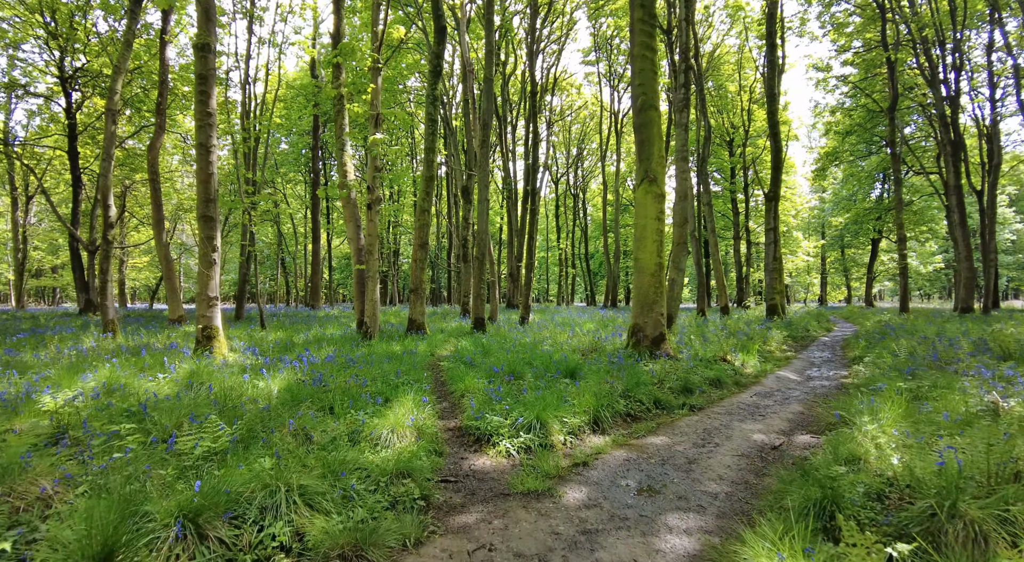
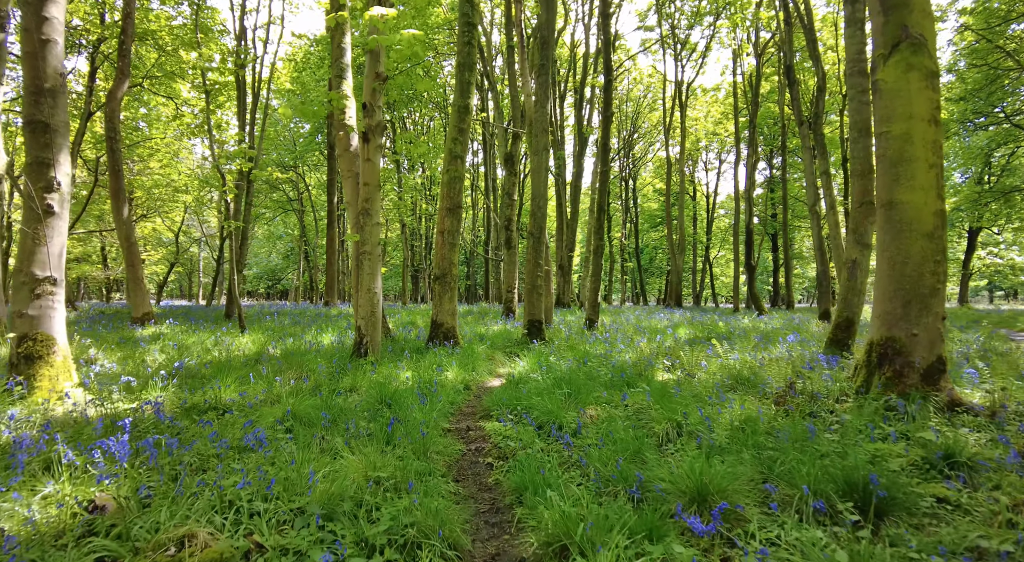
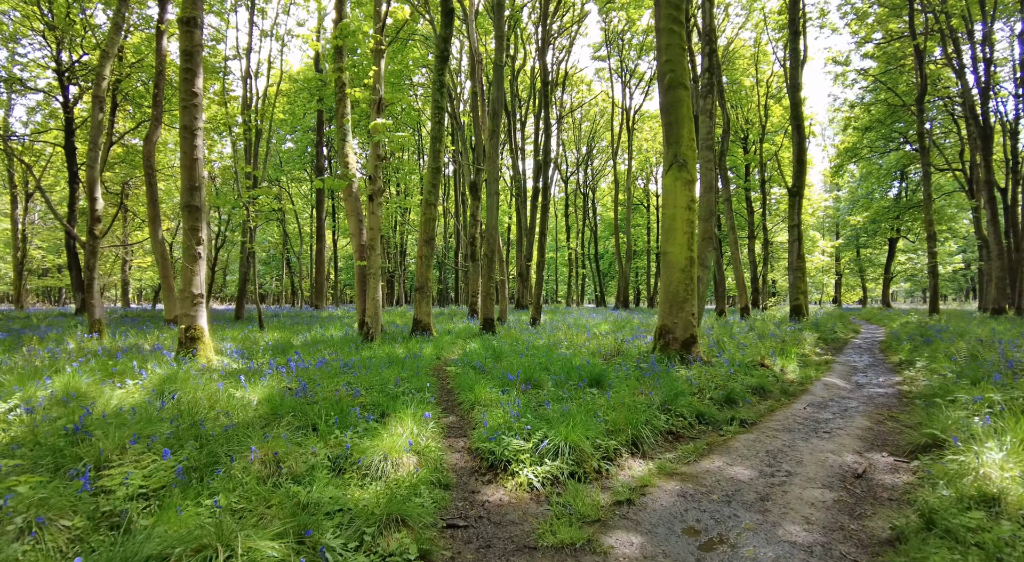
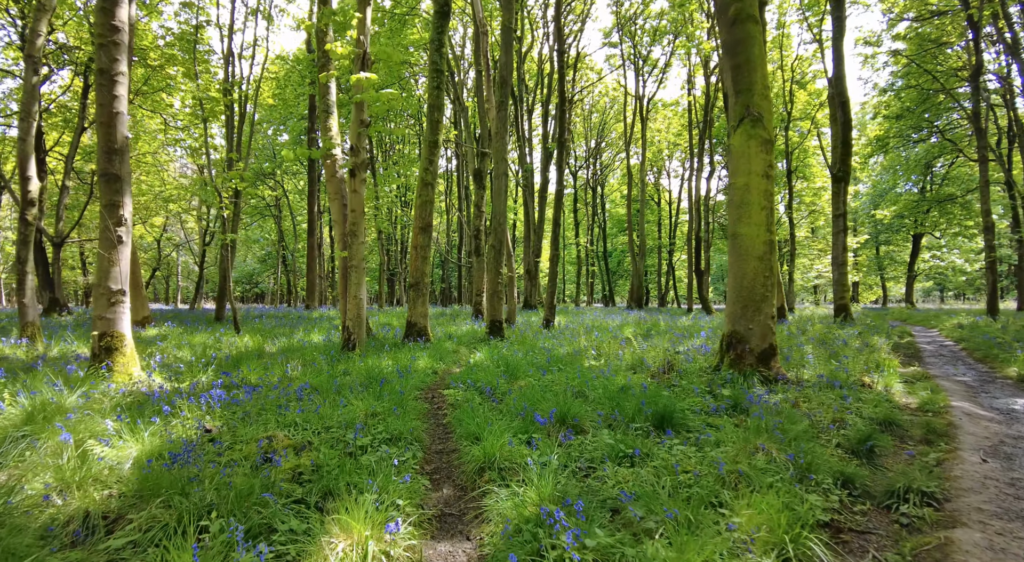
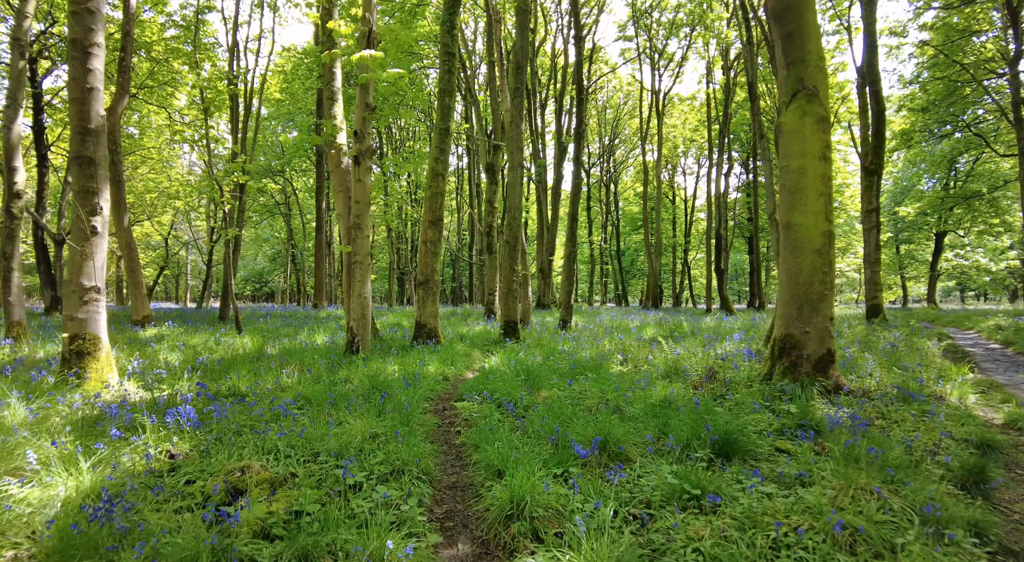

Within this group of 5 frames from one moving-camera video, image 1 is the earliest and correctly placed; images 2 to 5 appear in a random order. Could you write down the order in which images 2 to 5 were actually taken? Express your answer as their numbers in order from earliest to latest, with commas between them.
3, 4, 5, 2
